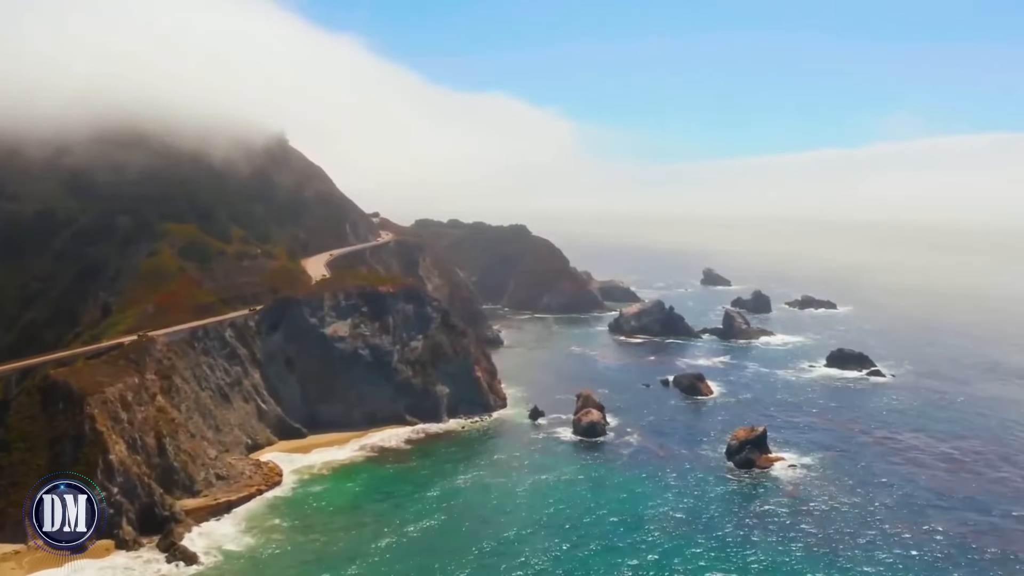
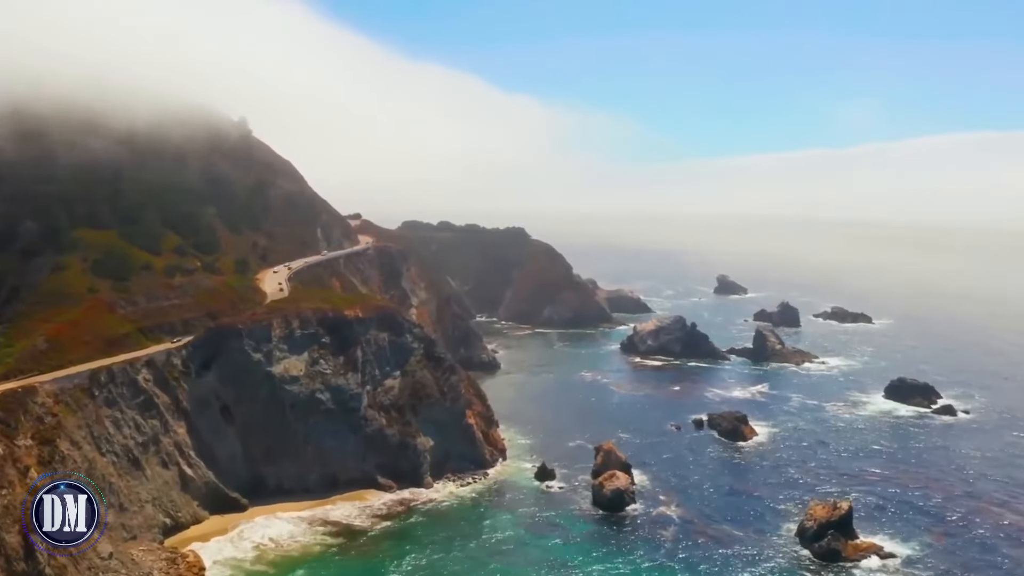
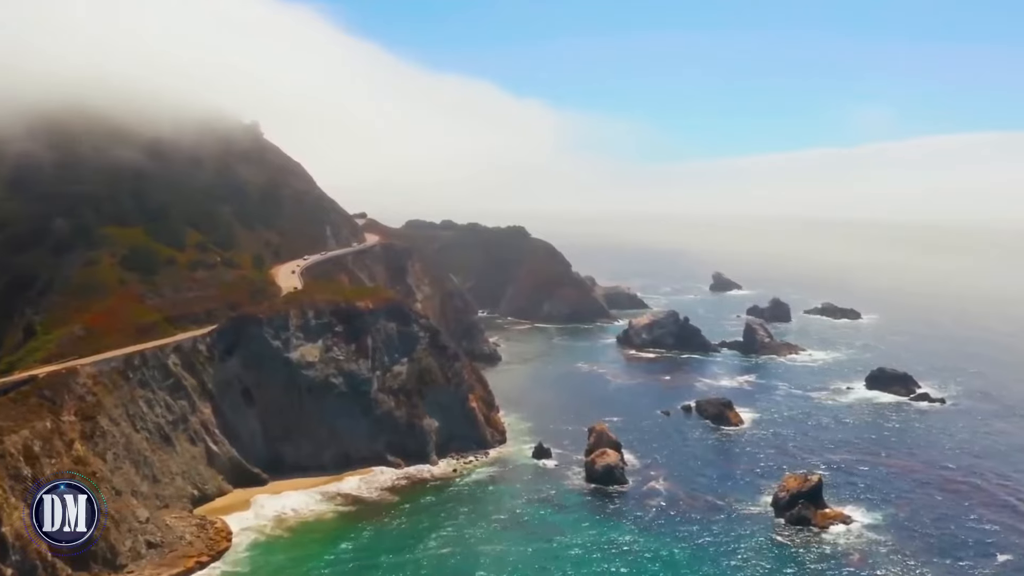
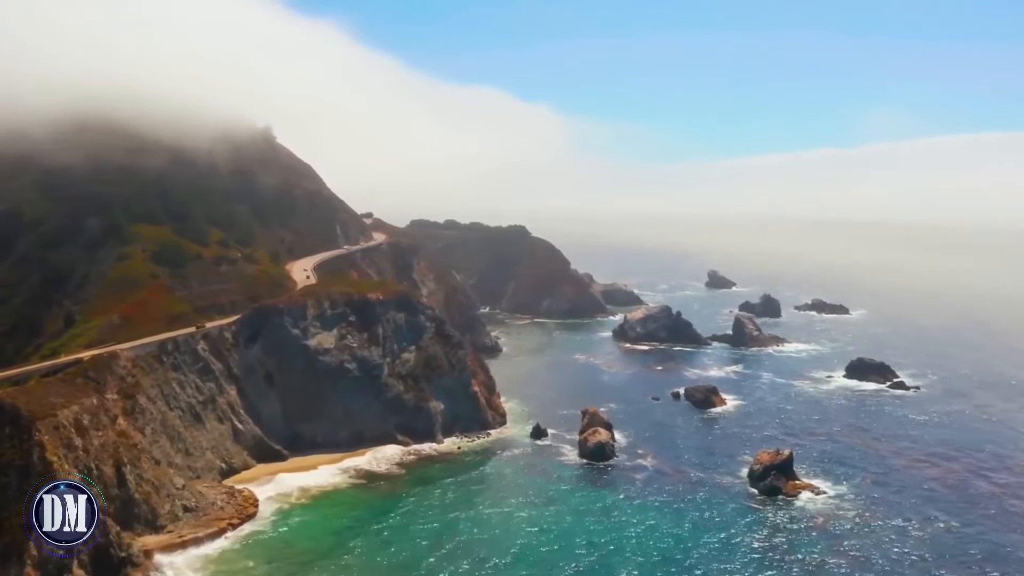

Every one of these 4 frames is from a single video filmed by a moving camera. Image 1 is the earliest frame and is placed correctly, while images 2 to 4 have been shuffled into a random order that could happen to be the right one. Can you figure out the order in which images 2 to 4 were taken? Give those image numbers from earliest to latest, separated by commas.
4, 3, 2
